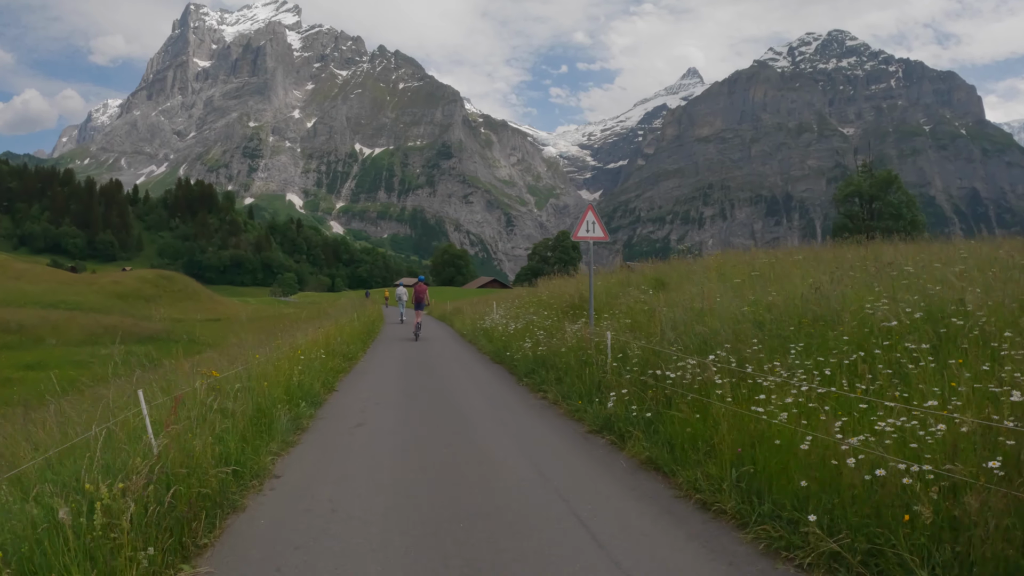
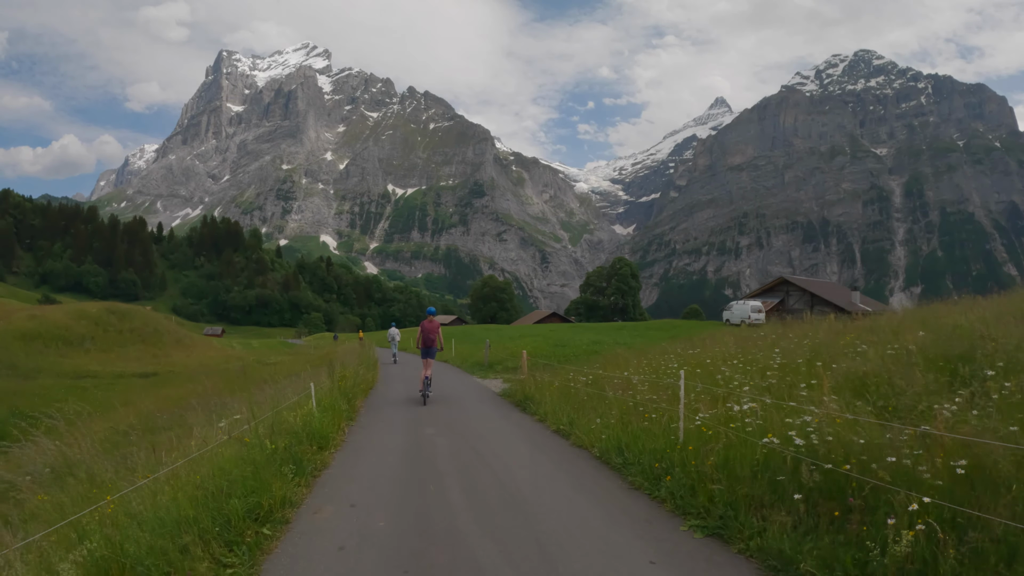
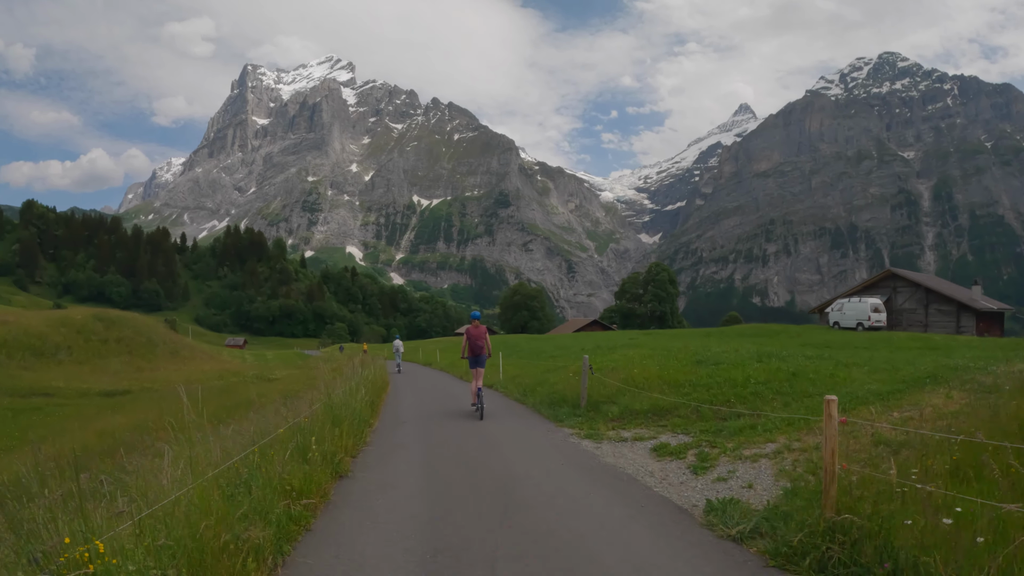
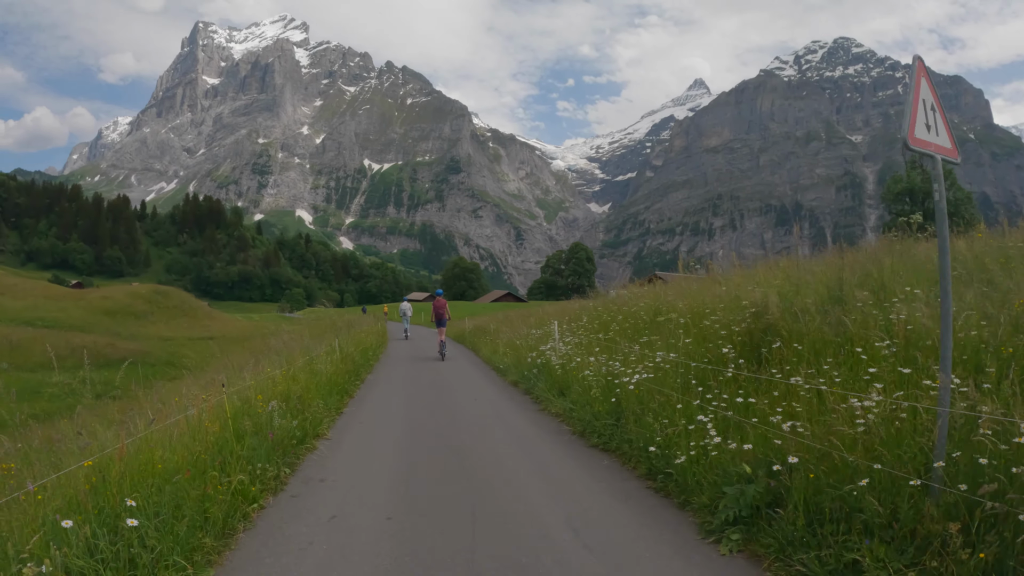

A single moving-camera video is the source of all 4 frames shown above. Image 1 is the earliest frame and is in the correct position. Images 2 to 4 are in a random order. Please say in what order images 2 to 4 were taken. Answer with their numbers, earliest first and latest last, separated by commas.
4, 2, 3
